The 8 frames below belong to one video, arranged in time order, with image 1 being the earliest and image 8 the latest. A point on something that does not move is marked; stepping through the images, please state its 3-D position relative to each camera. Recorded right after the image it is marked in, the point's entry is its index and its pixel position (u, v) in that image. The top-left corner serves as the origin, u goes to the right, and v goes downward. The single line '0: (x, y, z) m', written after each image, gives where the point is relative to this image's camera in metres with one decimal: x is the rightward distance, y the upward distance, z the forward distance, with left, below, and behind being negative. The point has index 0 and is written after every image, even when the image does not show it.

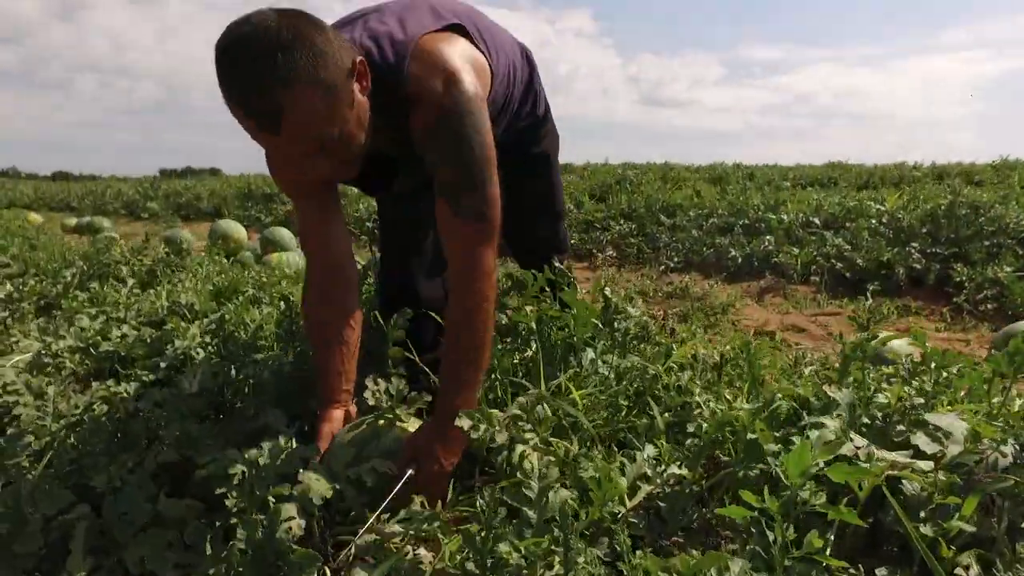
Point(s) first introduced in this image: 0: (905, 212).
0: (+3.6, +0.7, +6.0) m
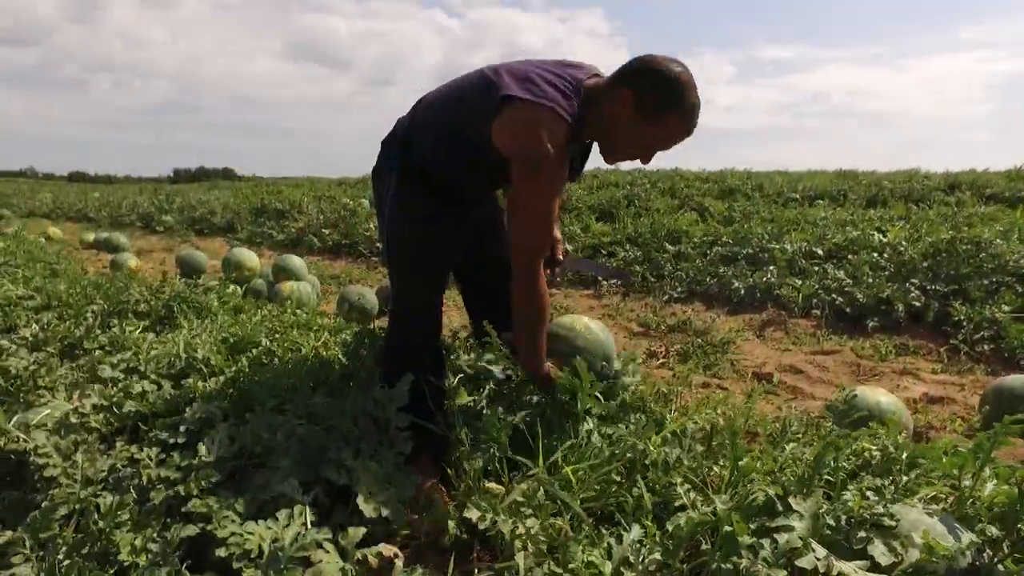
0: (+3.7, +0.4, +6.1) m
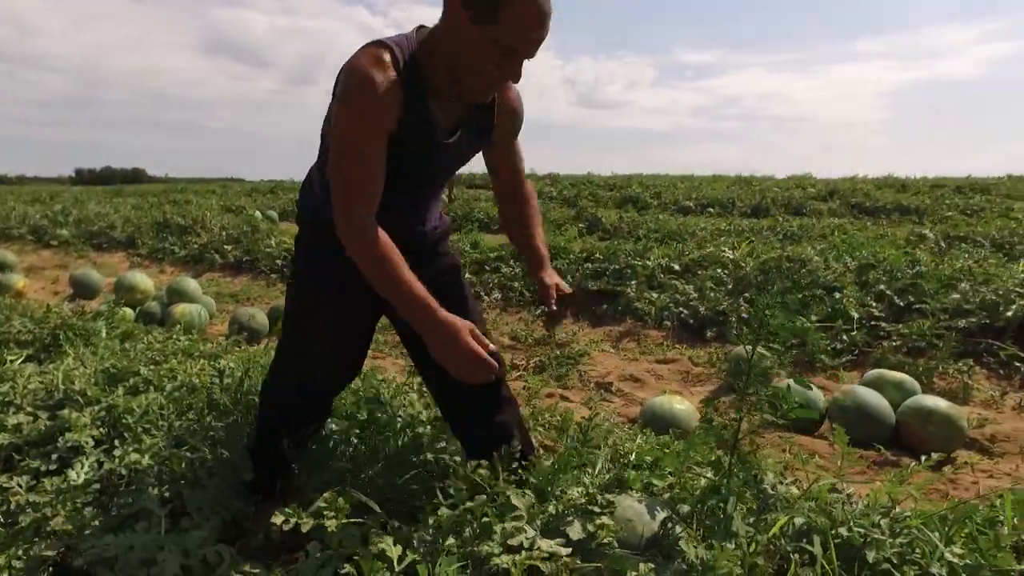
0: (+2.5, +0.3, +6.9) m
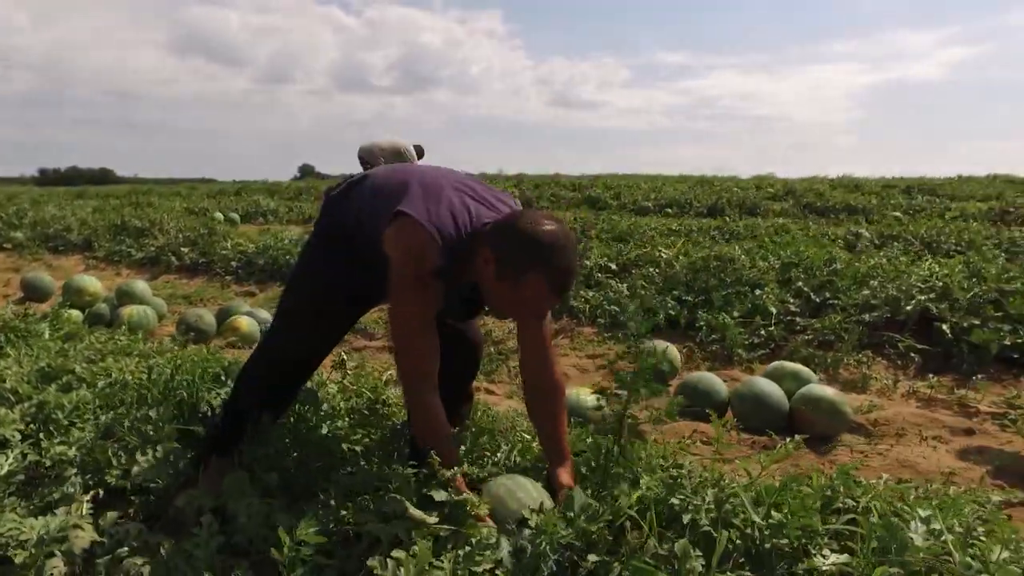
0: (+1.8, +0.3, +7.3) m
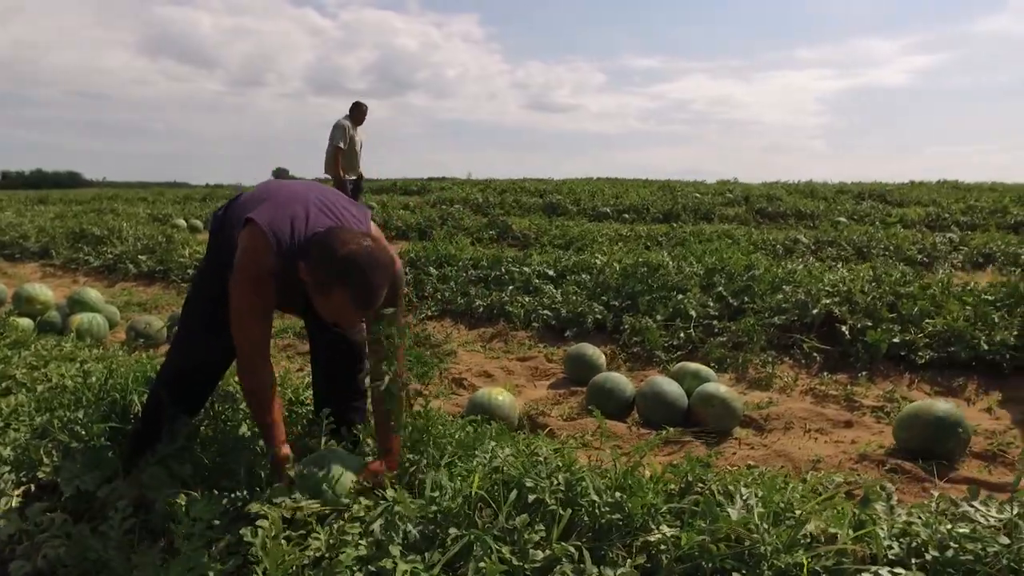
0: (+1.2, +0.3, +7.7) m
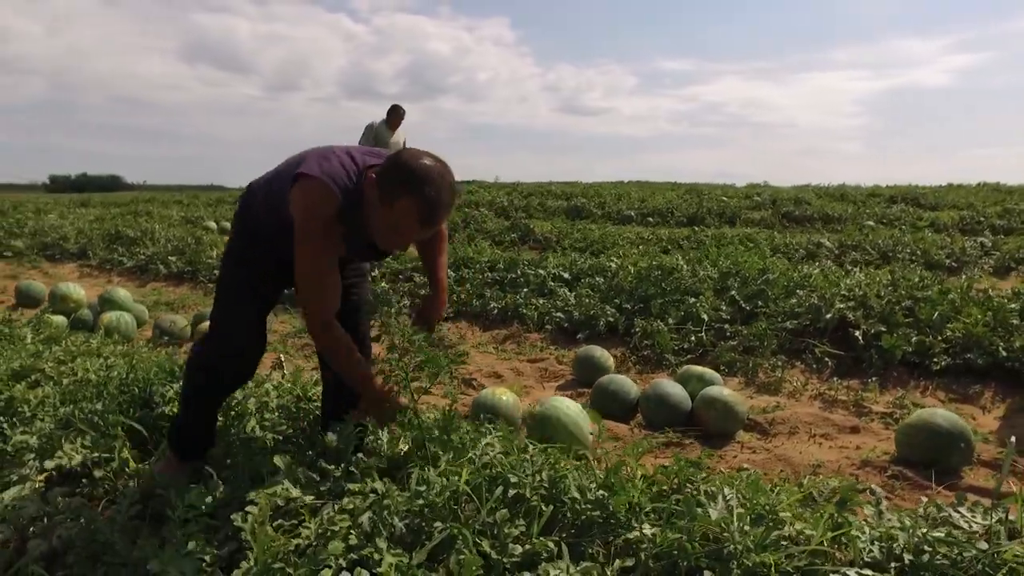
0: (+1.3, +0.2, +7.7) m
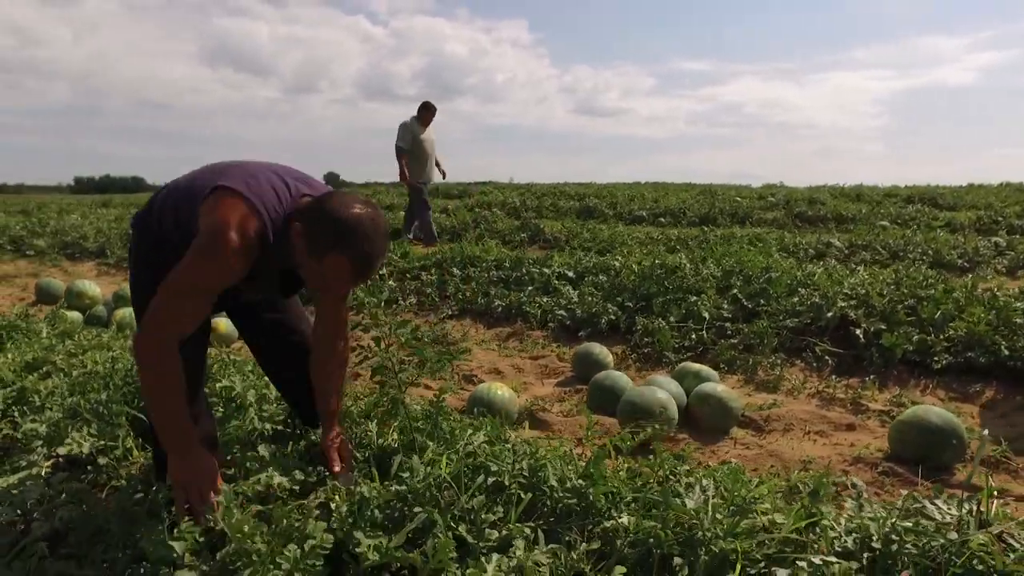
0: (+1.4, +0.2, +7.7) m
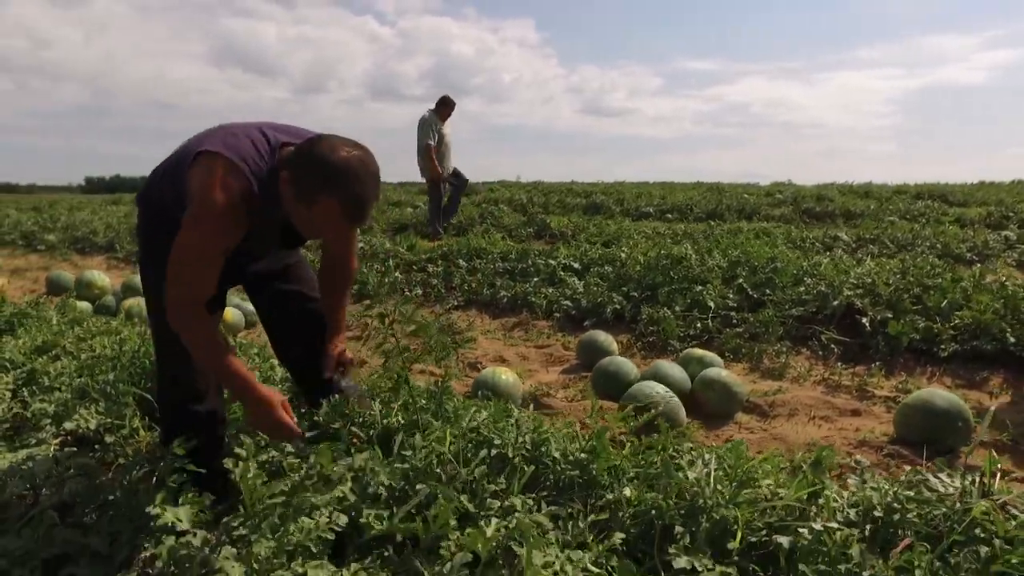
0: (+1.5, +0.3, +7.7) m
